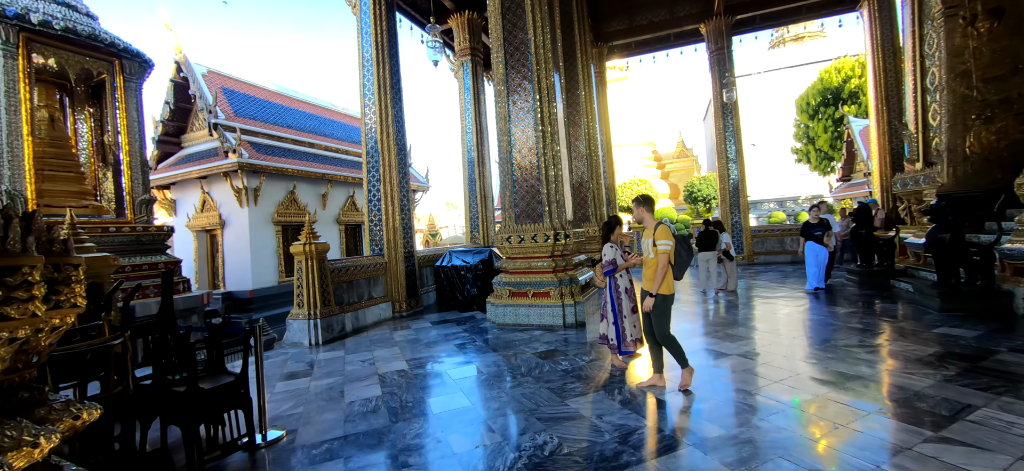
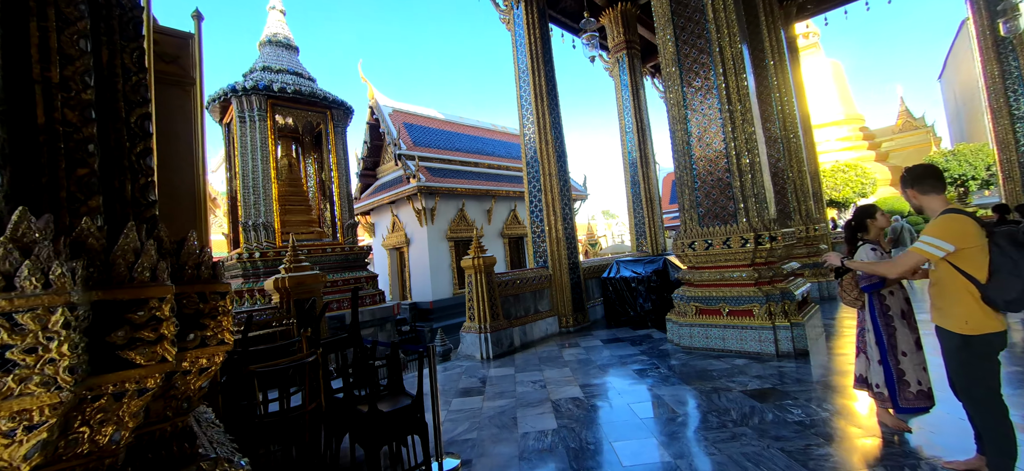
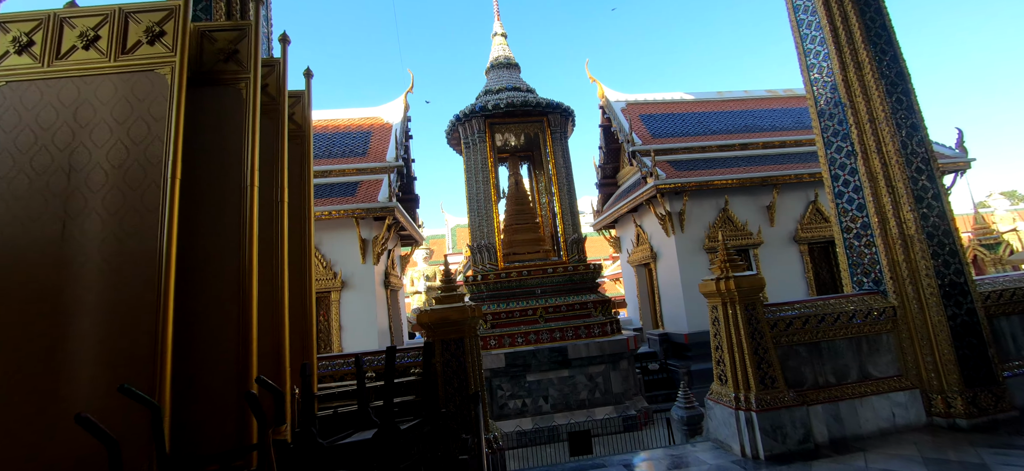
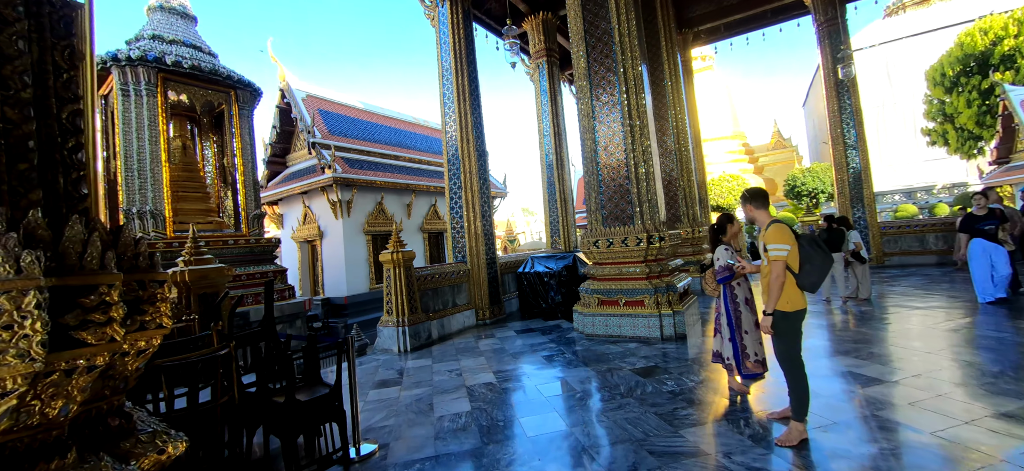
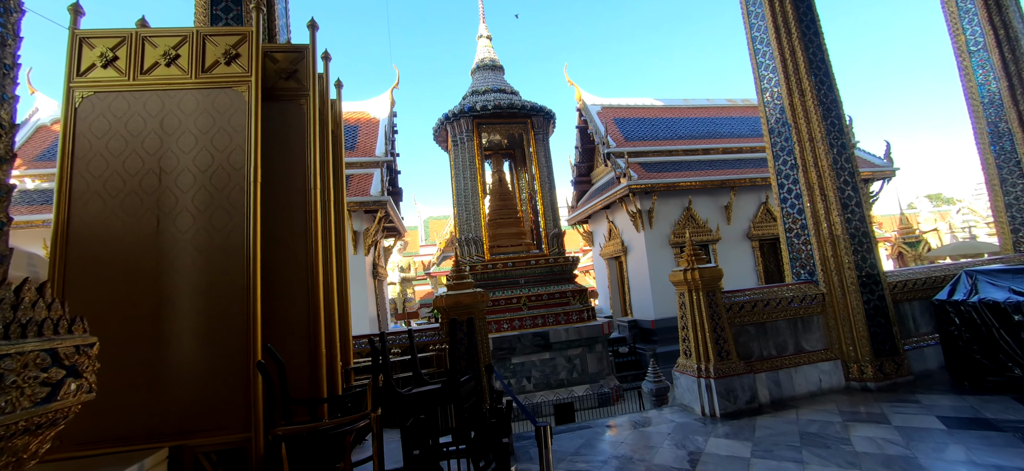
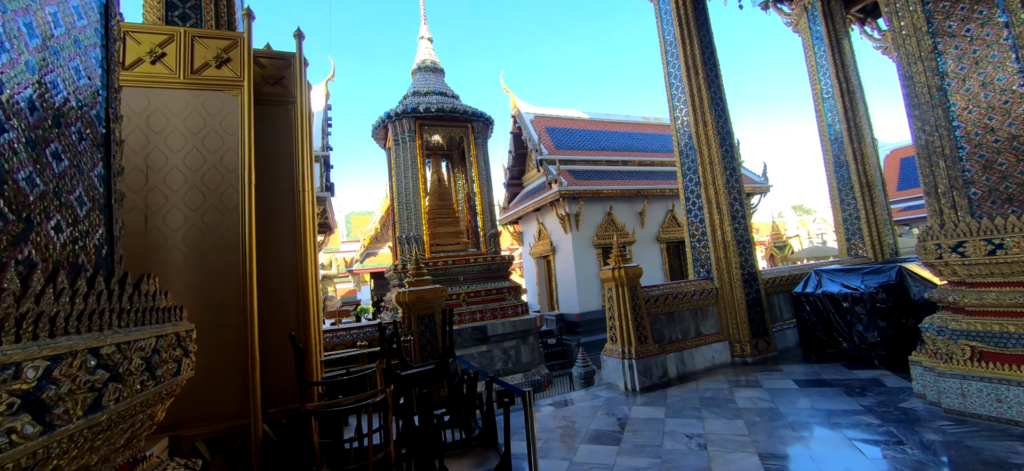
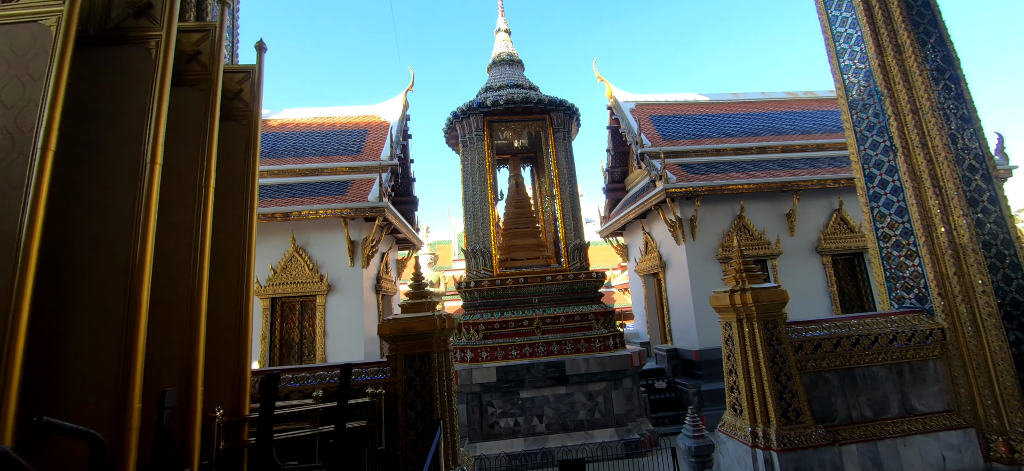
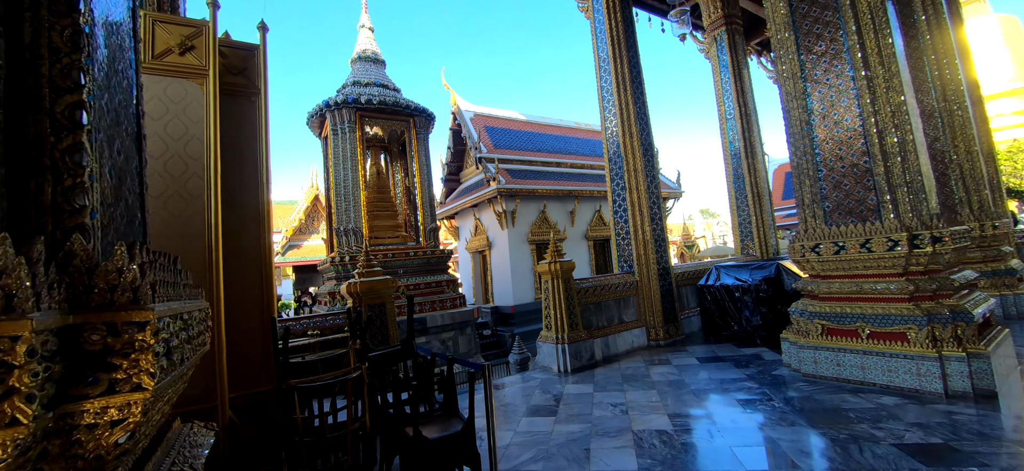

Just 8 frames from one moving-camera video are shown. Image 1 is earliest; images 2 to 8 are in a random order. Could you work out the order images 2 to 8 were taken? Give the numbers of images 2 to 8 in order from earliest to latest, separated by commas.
4, 2, 8, 6, 5, 3, 7
